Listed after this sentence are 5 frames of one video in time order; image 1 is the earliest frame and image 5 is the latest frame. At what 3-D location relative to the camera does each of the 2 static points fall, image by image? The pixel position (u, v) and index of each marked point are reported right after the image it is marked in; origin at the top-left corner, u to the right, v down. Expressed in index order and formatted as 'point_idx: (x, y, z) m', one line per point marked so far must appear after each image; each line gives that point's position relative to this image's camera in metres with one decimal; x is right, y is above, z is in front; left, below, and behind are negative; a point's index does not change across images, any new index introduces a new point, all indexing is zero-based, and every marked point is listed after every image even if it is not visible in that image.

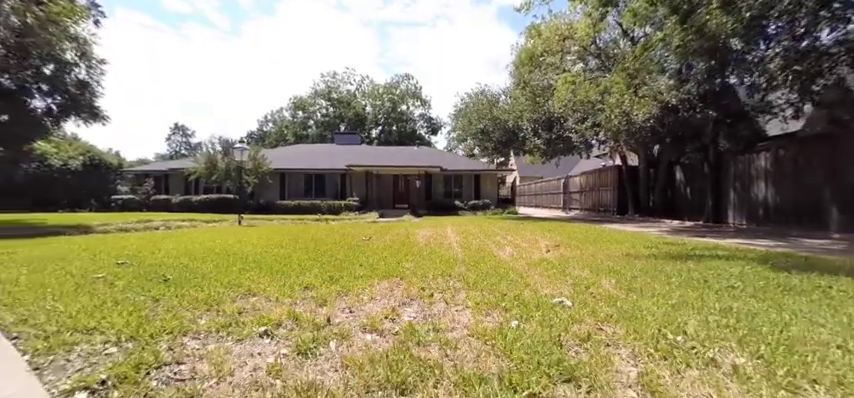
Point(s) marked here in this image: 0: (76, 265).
0: (-3.8, -0.7, +3.8) m
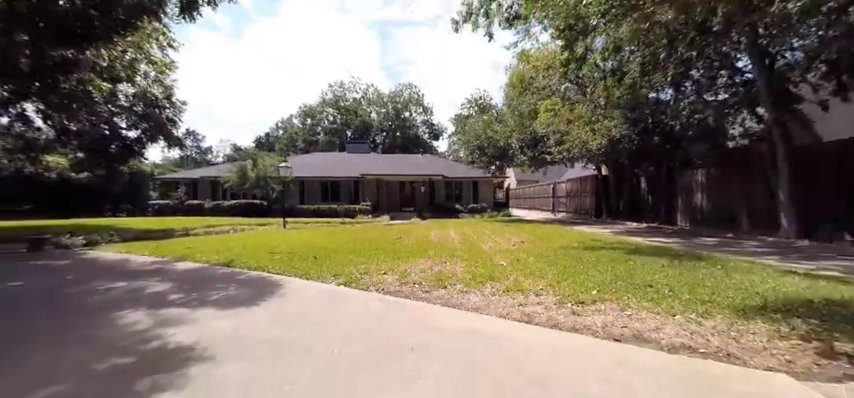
0: (-3.5, -1.0, +6.8) m
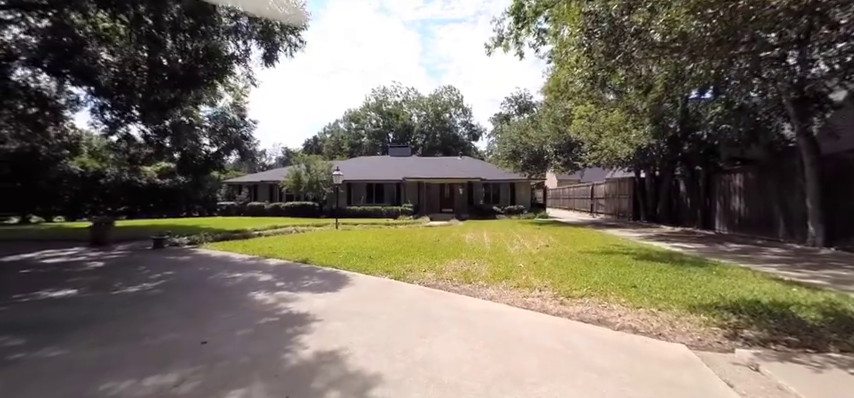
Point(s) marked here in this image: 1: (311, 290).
0: (-2.7, -1.3, +8.6) m
1: (-1.7, -1.4, +5.2) m
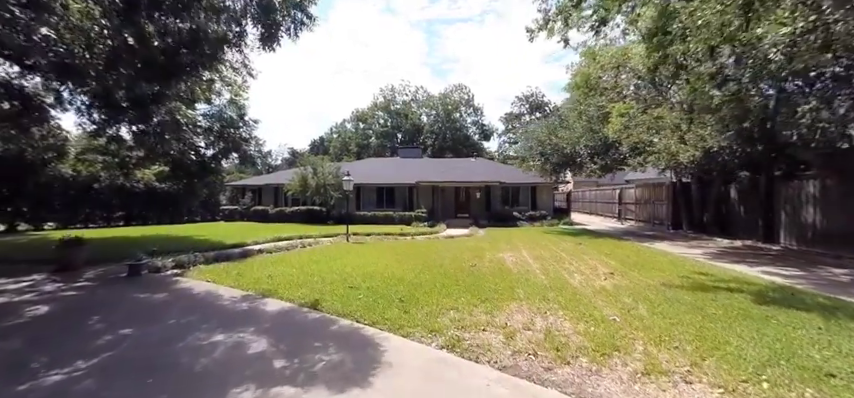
0: (-1.9, -1.6, +6.7) m
1: (-1.0, -1.7, +3.4) m
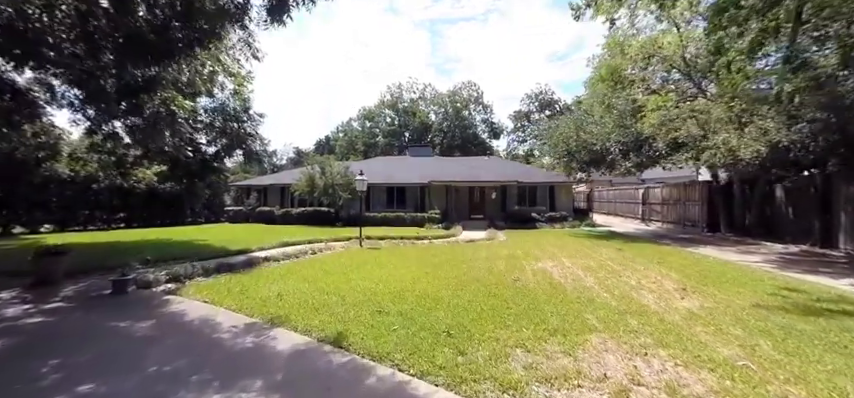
0: (-1.2, -1.7, +5.5) m
1: (-0.3, -1.8, +2.1) m
